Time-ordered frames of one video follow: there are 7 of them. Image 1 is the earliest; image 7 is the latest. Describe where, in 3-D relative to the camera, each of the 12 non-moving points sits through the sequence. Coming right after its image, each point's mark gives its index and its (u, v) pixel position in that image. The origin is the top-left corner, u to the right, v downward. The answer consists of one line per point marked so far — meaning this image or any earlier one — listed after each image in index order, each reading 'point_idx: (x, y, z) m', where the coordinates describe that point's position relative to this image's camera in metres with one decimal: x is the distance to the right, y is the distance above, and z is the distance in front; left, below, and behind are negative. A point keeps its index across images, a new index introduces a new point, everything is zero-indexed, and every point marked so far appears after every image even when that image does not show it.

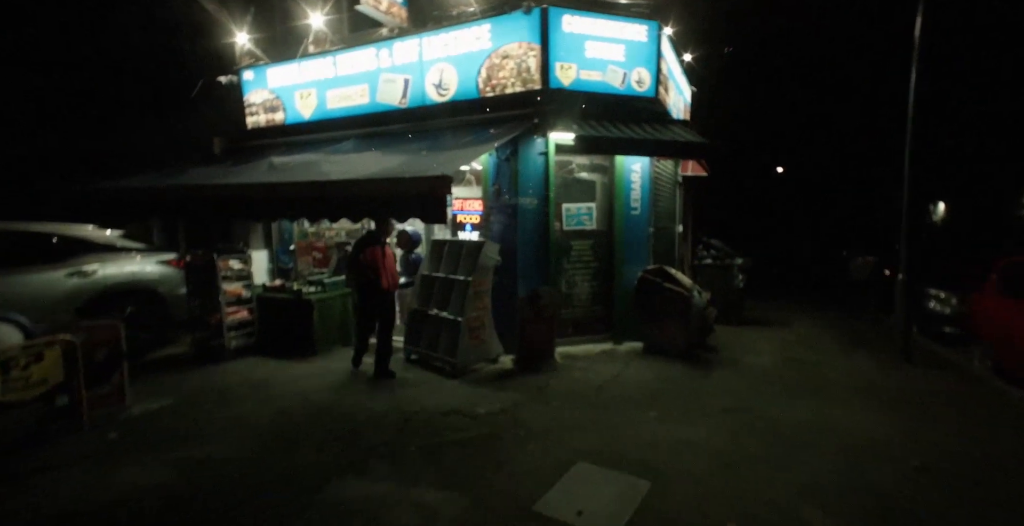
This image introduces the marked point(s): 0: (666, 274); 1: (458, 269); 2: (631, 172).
0: (+2.3, -0.2, +7.7) m
1: (-0.8, -0.1, +7.0) m
2: (+1.9, +1.4, +8.0) m
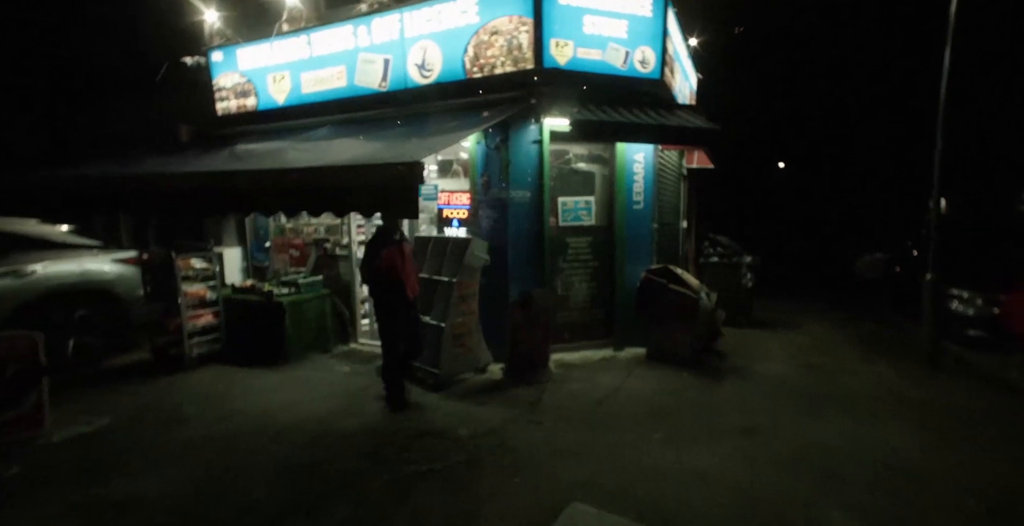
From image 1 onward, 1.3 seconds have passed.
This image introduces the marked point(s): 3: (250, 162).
0: (+2.2, -0.2, +7.0) m
1: (-0.9, -0.1, +6.4) m
2: (+1.7, +1.4, +7.3) m
3: (-3.1, +1.2, +6.0) m
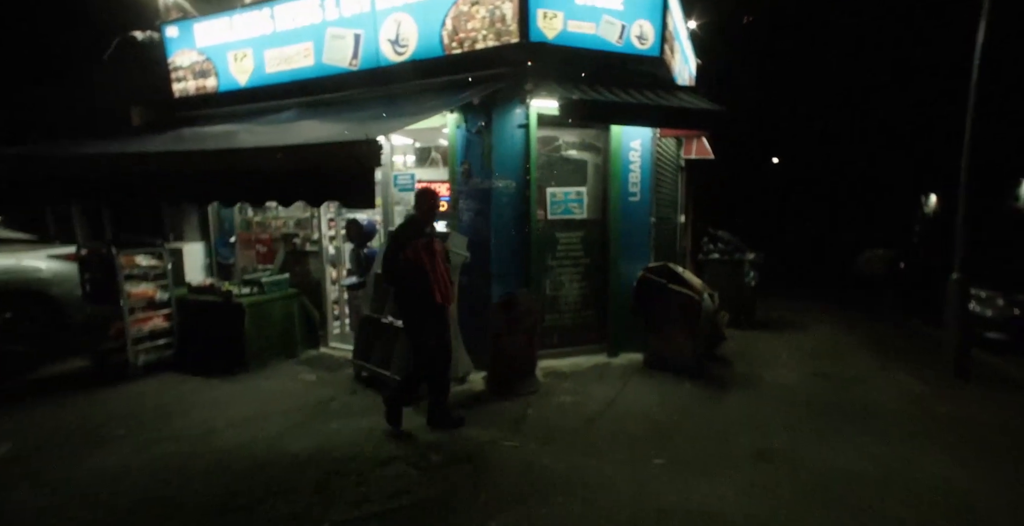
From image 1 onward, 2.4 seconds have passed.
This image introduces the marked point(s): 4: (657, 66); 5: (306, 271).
0: (+2.0, -0.1, +6.4) m
1: (-1.1, -0.1, +5.7) m
2: (+1.5, +1.5, +6.7) m
3: (-3.3, +1.2, +5.3) m
4: (+1.8, +2.5, +6.4) m
5: (-2.9, -0.1, +7.2) m
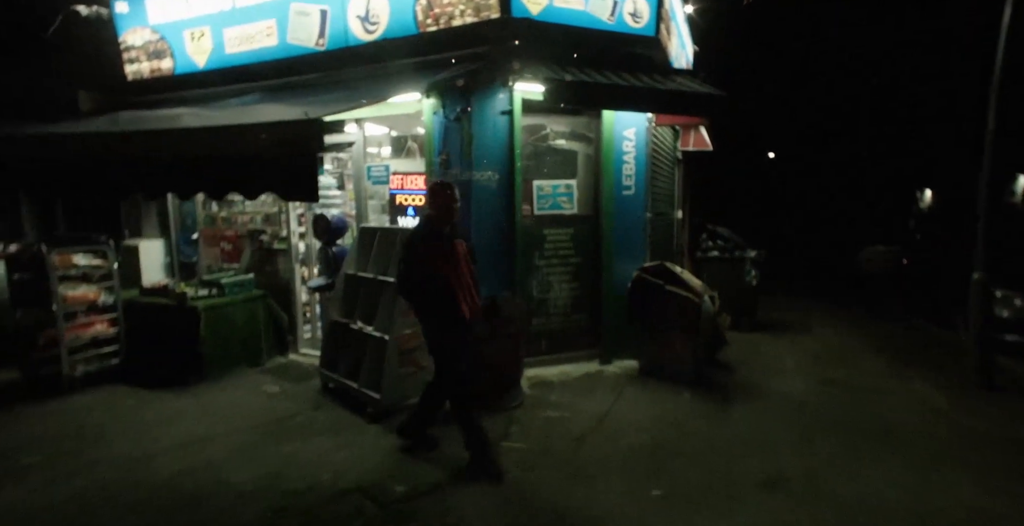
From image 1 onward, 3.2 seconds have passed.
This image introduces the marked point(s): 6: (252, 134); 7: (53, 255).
0: (+1.8, -0.1, +5.9) m
1: (-1.3, -0.1, +5.2) m
2: (+1.3, +1.5, +6.1) m
3: (-3.5, +1.2, +4.7) m
4: (+1.6, +2.5, +5.9) m
5: (-3.1, -0.1, +6.7) m
6: (-2.1, +1.0, +4.1) m
7: (-4.5, +0.1, +5.0) m
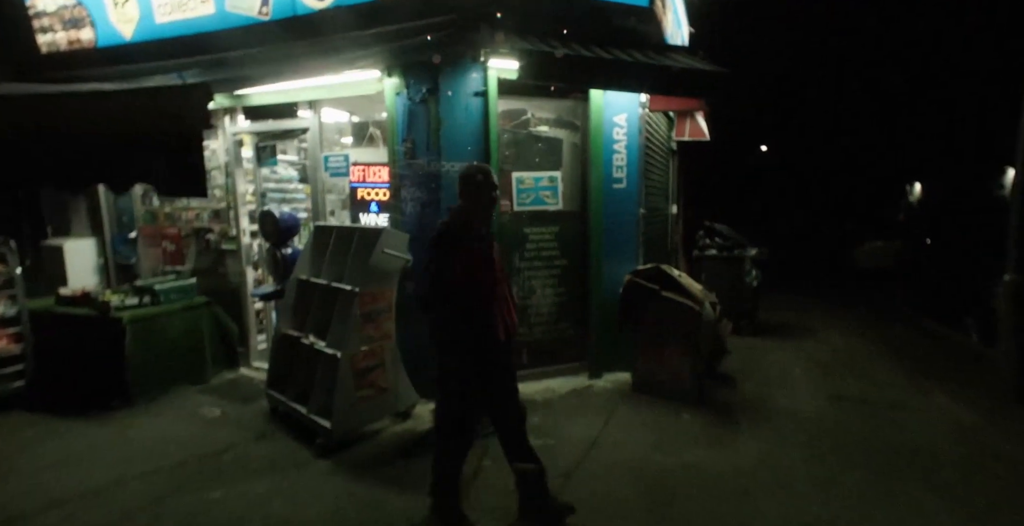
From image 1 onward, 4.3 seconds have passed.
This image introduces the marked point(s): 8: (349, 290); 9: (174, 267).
0: (+1.6, -0.1, +5.2) m
1: (-1.5, -0.1, +4.5) m
2: (+1.1, +1.5, +5.5) m
3: (-3.7, +1.2, +4.0) m
4: (+1.4, +2.5, +5.2) m
5: (-3.4, -0.1, +5.9) m
6: (-2.3, +1.0, +3.3) m
7: (-4.8, 0.0, +4.3) m
8: (-1.3, -0.2, +4.2) m
9: (-4.2, -0.1, +6.2) m
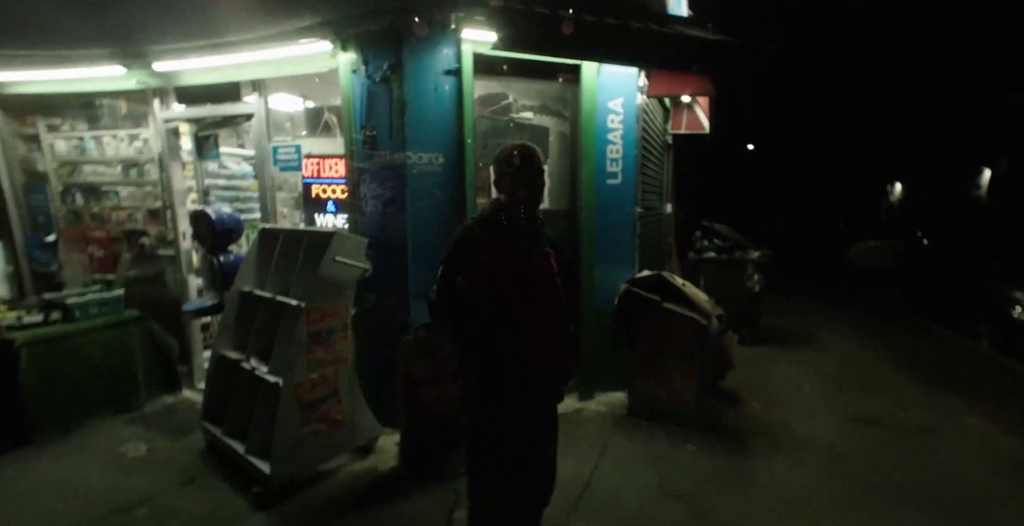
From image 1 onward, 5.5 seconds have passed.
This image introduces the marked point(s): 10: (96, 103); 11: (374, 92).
0: (+1.4, -0.2, +4.6) m
1: (-1.6, -0.2, +3.7) m
2: (+0.9, +1.4, +4.8) m
3: (-3.9, +1.1, +3.2) m
4: (+1.2, +2.4, +4.6) m
5: (-3.6, -0.2, +5.1) m
6: (-2.5, +0.9, +2.6) m
7: (-4.9, -0.1, +3.5) m
8: (-1.5, -0.3, +3.5) m
9: (-4.4, -0.1, +5.4) m
10: (-4.3, +1.6, +5.2) m
11: (-1.1, +1.4, +4.0) m
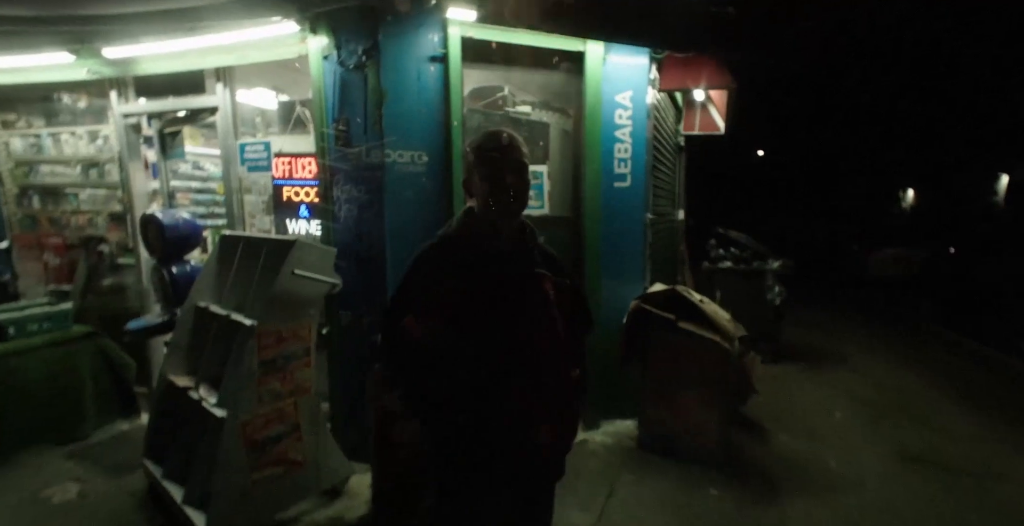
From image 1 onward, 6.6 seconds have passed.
0: (+1.3, -0.3, +4.1) m
1: (-1.7, -0.3, +3.2) m
2: (+0.8, +1.3, +4.3) m
3: (-3.9, +1.0, +2.7) m
4: (+1.2, +2.3, +4.1) m
5: (-3.6, -0.3, +4.7) m
6: (-2.5, +0.8, +2.1) m
7: (-5.0, -0.1, +3.0) m
8: (-1.6, -0.4, +3.0) m
9: (-4.4, -0.2, +4.9) m
10: (-4.3, +1.5, +4.7) m
11: (-1.1, +1.3, +3.5) m
